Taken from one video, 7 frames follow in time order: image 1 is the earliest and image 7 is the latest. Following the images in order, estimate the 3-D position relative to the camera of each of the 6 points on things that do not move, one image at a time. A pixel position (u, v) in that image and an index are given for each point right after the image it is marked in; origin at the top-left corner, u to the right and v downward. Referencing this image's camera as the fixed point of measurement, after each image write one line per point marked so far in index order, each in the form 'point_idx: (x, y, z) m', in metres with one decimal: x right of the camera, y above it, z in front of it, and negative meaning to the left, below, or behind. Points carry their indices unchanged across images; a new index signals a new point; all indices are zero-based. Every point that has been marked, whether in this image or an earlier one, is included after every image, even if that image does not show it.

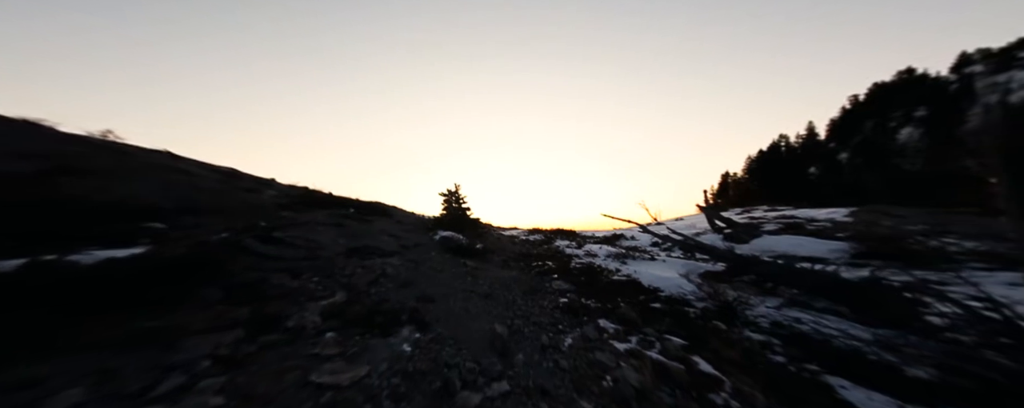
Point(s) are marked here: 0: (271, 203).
0: (-9.3, 0.0, +11.9) m
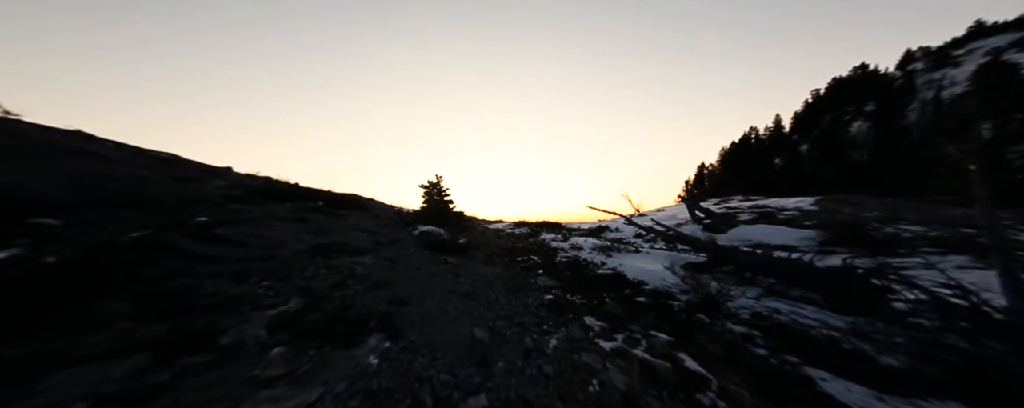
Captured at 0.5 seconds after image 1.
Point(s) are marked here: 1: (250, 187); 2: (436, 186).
0: (-10.0, +0.2, +10.9) m
1: (-11.4, +0.8, +13.5) m
2: (-4.0, +1.0, +16.0) m
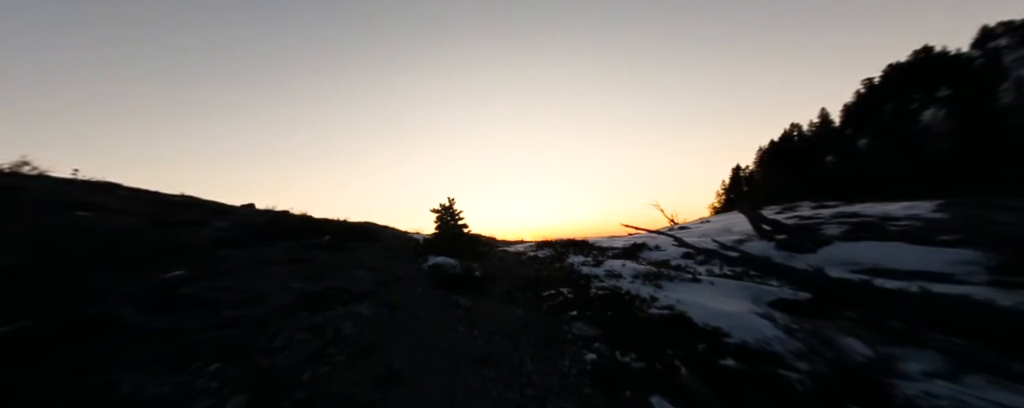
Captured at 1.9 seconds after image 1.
0: (-9.3, -1.1, +9.8) m
1: (-10.6, -0.7, +12.5) m
2: (-2.9, -0.2, +14.5) m
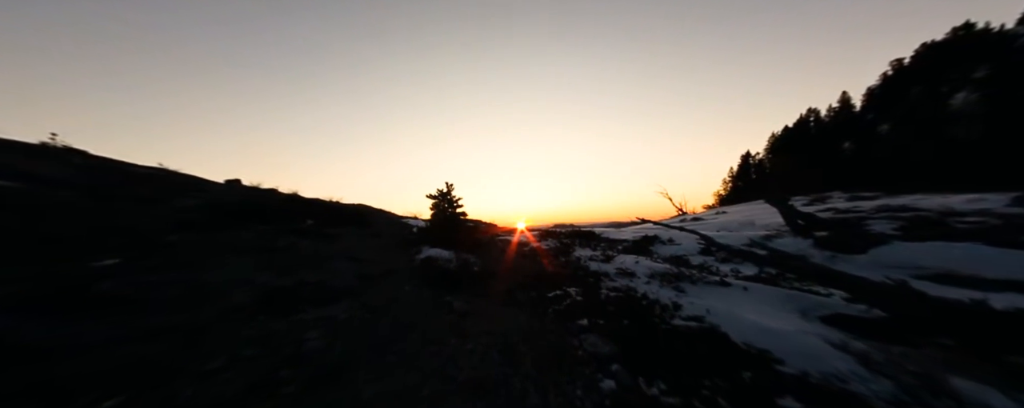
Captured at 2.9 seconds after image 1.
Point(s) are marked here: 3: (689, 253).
0: (-9.2, -0.7, +8.7) m
1: (-10.5, -0.1, +11.4) m
2: (-2.9, +0.4, +13.3) m
3: (+6.8, -1.9, +11.7) m
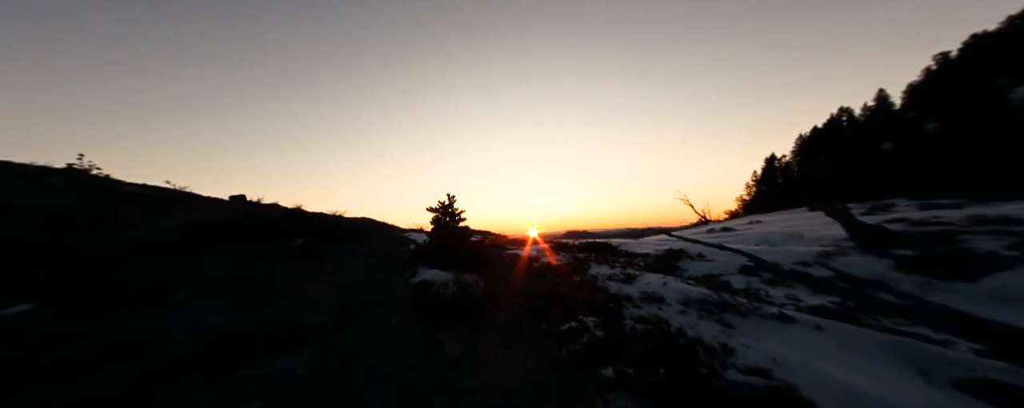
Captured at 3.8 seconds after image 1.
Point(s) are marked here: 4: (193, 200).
0: (-9.1, -1.2, +7.8) m
1: (-10.3, -0.7, +10.5) m
2: (-2.6, -0.1, +12.1) m
3: (+7.0, -2.2, +10.0) m
4: (-13.3, +0.1, +12.8) m
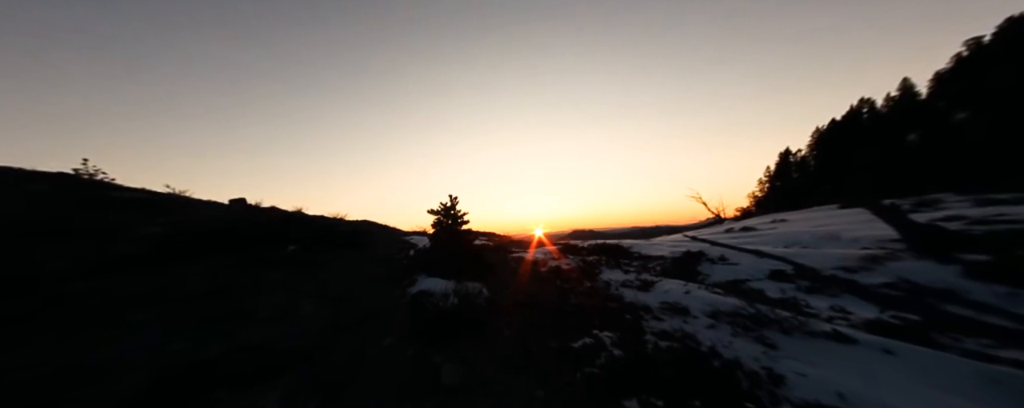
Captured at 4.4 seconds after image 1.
0: (-9.0, -1.3, +7.2) m
1: (-10.1, -0.9, +9.9) m
2: (-2.4, -0.2, +11.4) m
3: (+7.2, -2.2, +9.1) m
4: (-13.1, -0.1, +12.3) m
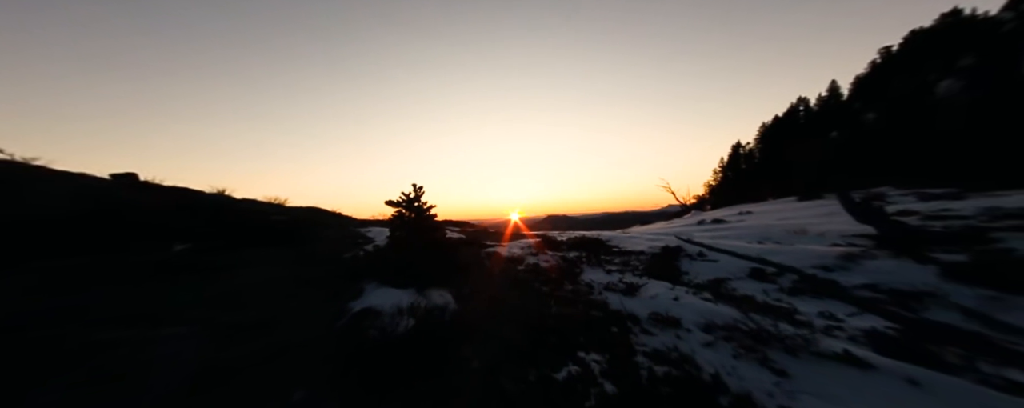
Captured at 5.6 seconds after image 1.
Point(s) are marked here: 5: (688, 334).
0: (-9.4, -1.3, +5.1) m
1: (-10.8, -0.6, +7.7) m
2: (-3.2, +0.1, +9.9) m
3: (+6.5, -2.2, +8.7) m
4: (-14.0, +0.3, +9.8) m
5: (+3.7, -2.6, +6.2) m
